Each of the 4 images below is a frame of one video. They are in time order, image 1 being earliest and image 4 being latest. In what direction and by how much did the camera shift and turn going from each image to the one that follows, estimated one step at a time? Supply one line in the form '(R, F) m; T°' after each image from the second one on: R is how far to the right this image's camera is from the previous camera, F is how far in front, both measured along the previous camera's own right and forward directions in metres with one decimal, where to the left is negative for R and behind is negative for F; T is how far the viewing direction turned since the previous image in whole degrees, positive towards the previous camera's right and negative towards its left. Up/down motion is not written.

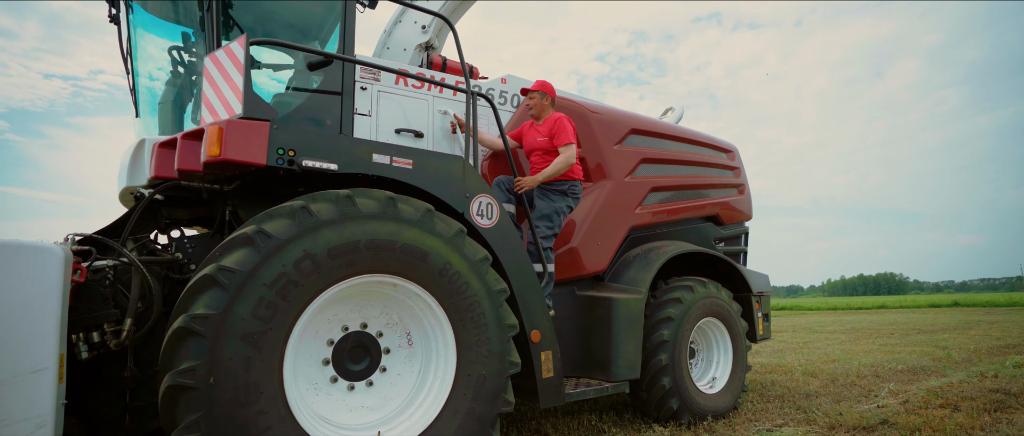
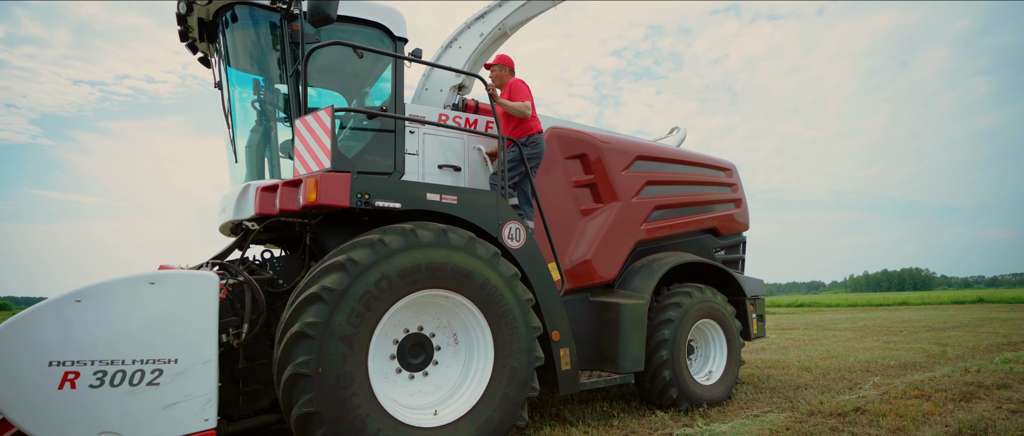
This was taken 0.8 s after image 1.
(0.0, -0.7) m; -2°
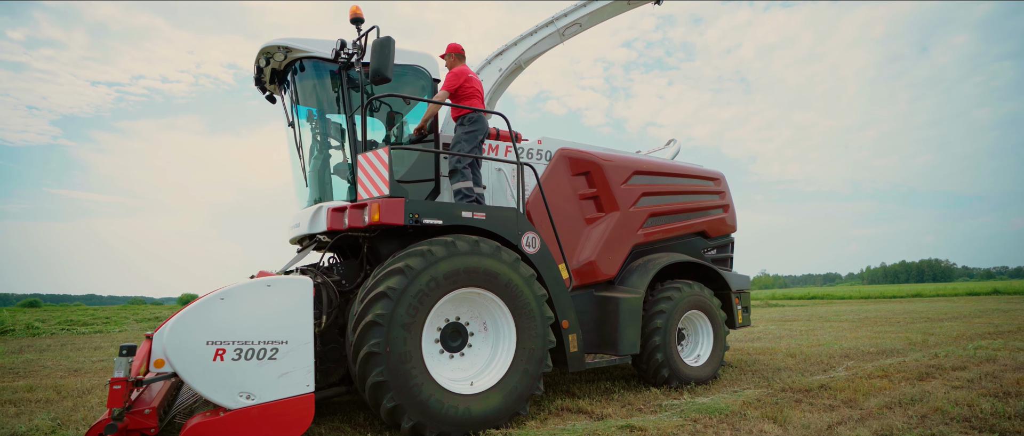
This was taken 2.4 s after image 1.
(0.0, -0.8) m; -1°
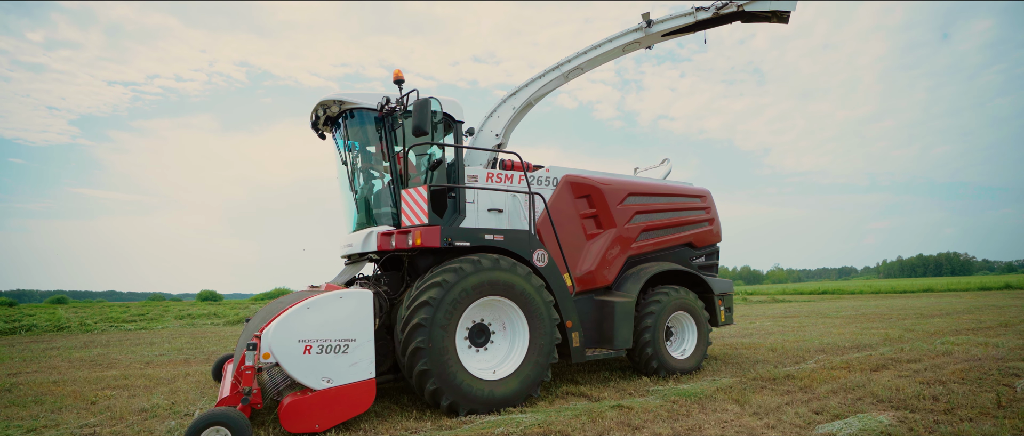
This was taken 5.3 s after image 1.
(0.0, -1.0) m; -1°
